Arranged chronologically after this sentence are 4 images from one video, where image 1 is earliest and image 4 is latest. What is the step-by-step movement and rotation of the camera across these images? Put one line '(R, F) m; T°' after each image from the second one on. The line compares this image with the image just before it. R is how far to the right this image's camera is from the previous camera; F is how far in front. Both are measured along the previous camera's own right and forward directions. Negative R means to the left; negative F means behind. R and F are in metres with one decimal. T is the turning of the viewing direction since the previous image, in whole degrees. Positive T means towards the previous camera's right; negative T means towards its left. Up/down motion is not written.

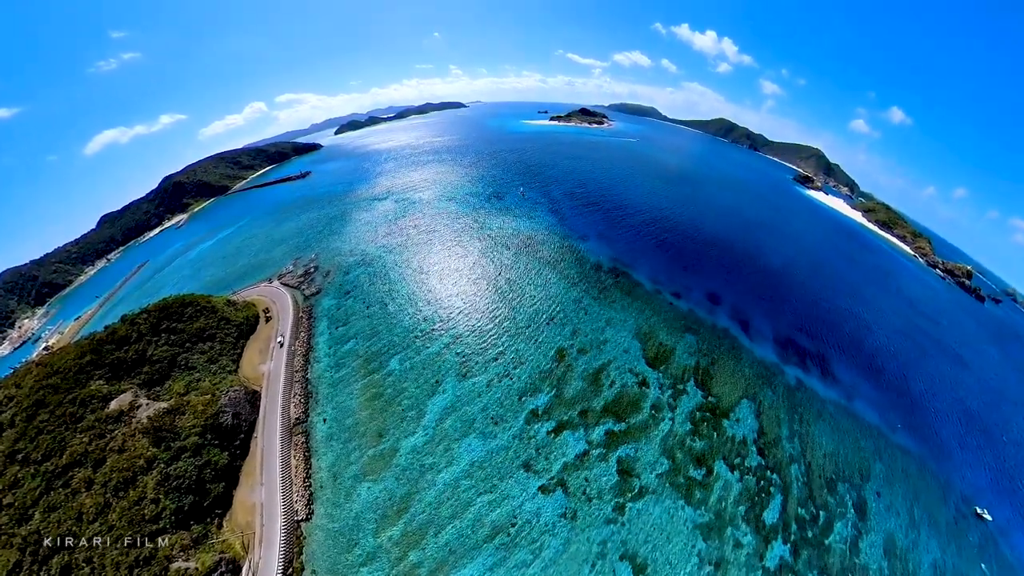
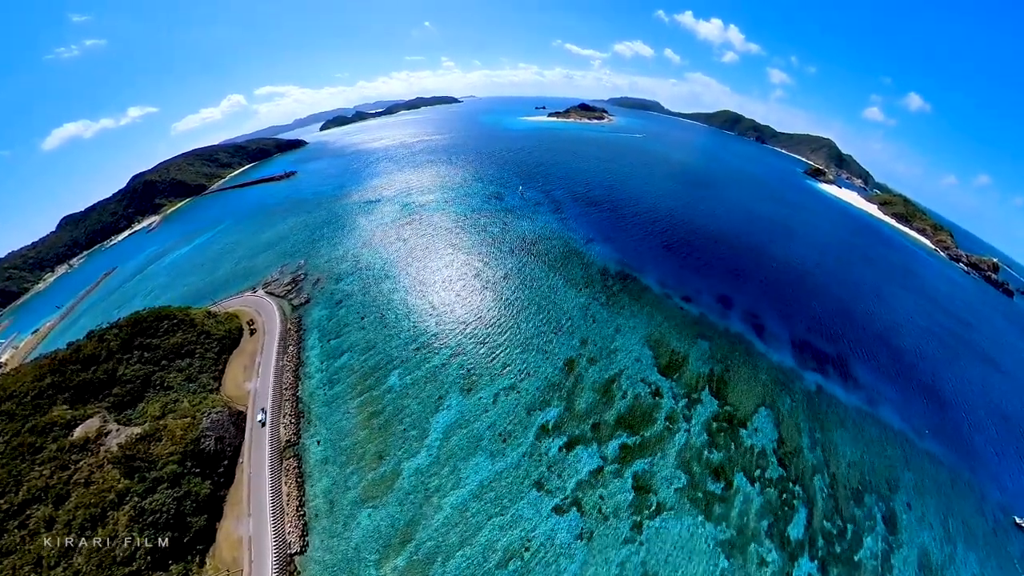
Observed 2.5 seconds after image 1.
(-2.3, +2.8) m; +2°
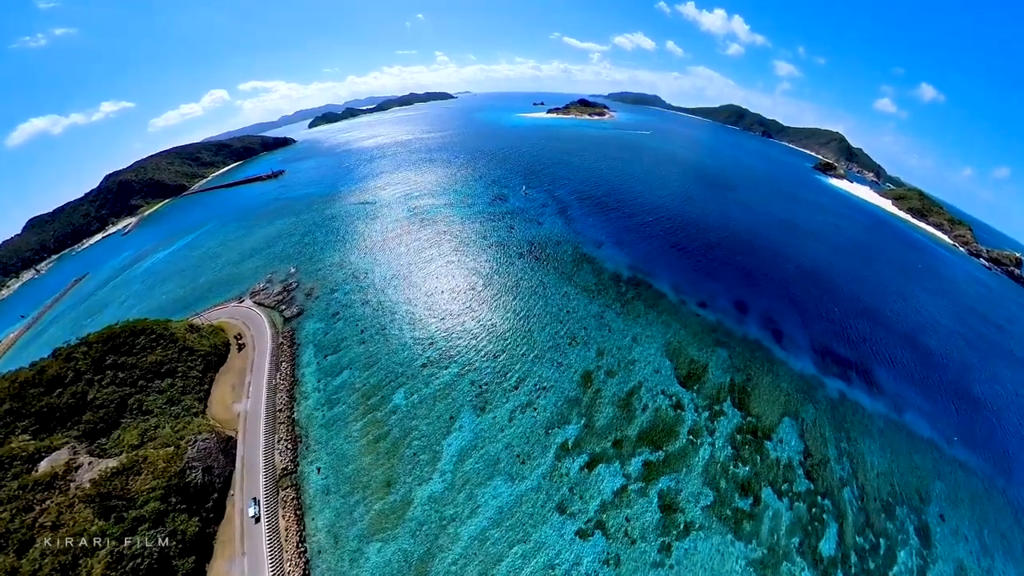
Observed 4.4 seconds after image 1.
(-3.1, +2.7) m; +2°
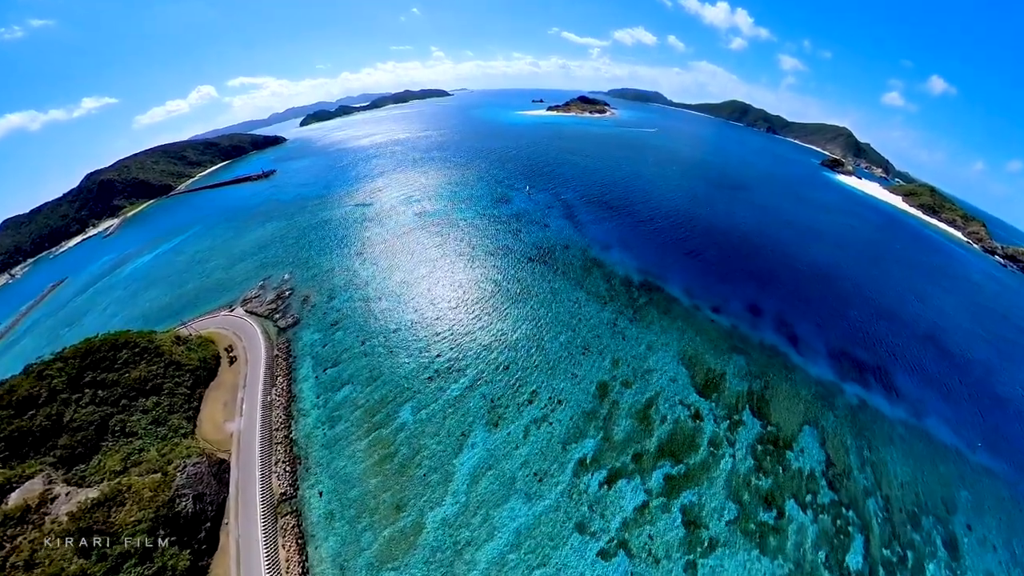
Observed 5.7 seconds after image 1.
(-2.4, +2.1) m; +2°
